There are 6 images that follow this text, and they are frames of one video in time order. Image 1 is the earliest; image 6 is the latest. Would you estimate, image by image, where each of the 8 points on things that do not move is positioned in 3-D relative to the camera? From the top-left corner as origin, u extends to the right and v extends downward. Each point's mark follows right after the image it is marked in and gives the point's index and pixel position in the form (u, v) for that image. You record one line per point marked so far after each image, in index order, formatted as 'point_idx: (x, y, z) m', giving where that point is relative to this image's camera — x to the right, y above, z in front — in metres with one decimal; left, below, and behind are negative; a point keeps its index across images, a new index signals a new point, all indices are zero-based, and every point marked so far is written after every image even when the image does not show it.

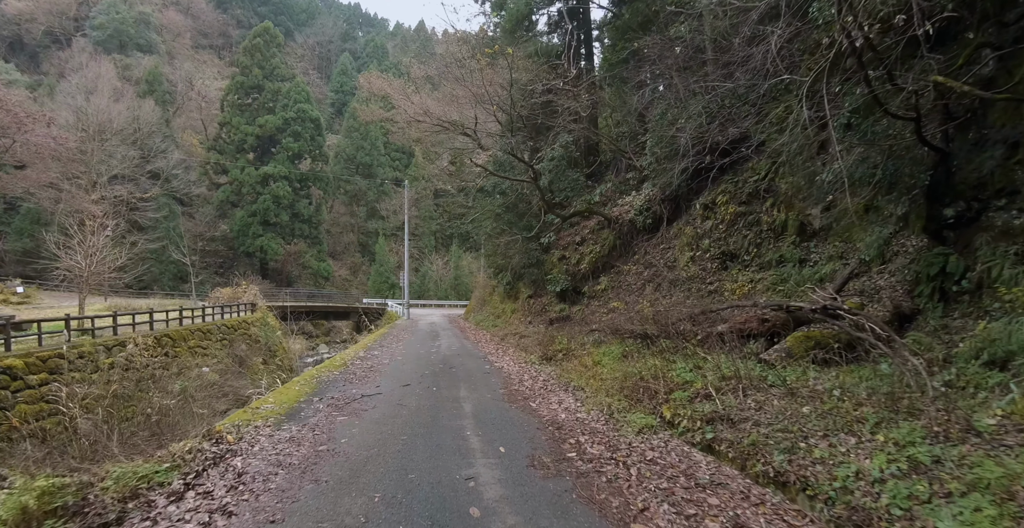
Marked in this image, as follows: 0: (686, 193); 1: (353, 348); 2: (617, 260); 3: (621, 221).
0: (+4.1, +1.7, +13.2) m
1: (-3.7, -1.9, +12.3) m
2: (+2.8, +0.1, +14.1) m
3: (+2.8, +1.1, +14.3) m
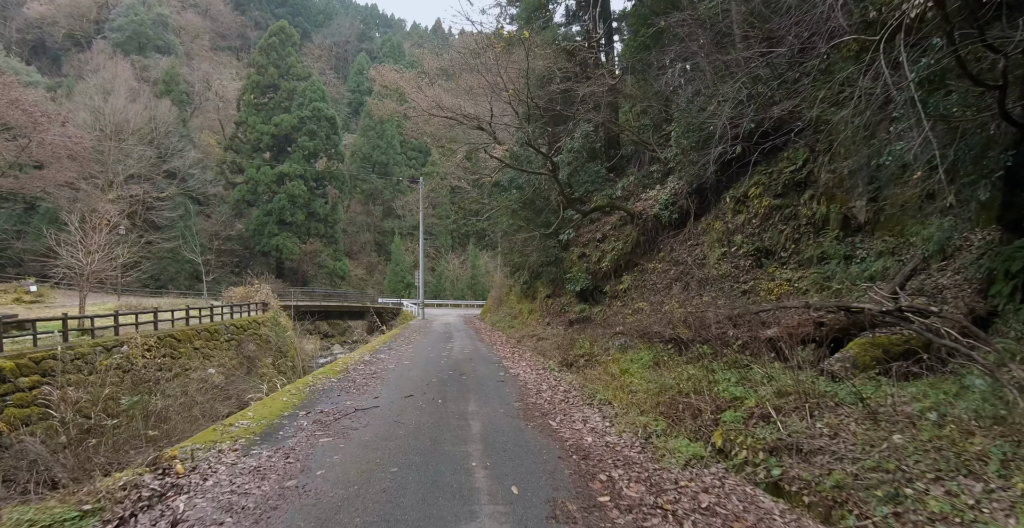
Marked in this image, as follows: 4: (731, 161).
0: (+4.5, +1.7, +12.3) m
1: (-3.3, -1.9, +11.6) m
2: (+3.2, +0.2, +13.3) m
3: (+3.3, +1.2, +13.4) m
4: (+4.7, +2.2, +12.1) m
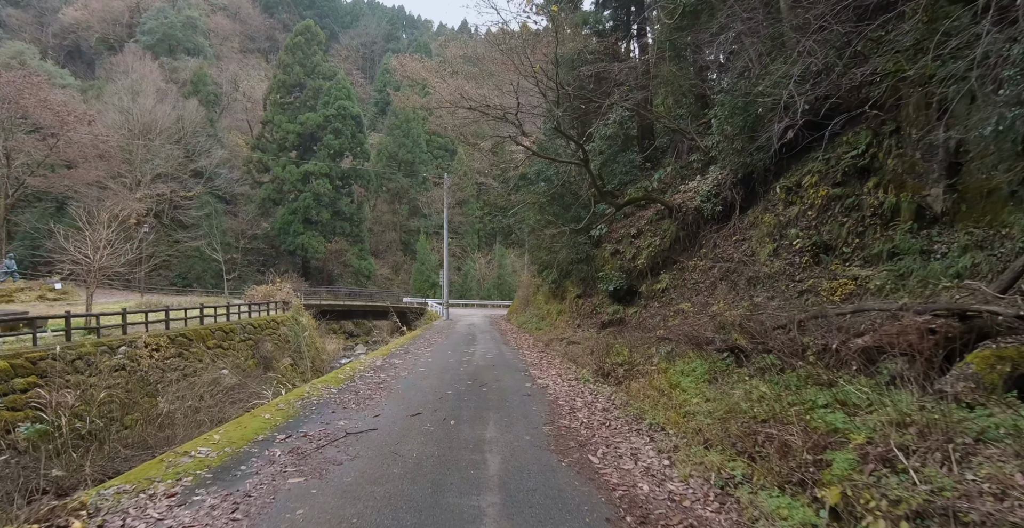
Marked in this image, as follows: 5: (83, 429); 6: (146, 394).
0: (+5.1, +1.8, +11.2) m
1: (-2.8, -1.8, +10.9) m
2: (+3.7, +0.2, +12.2) m
3: (+3.9, +1.2, +12.3) m
4: (+5.3, +2.3, +10.9) m
5: (-6.8, -2.6, +8.8) m
6: (-7.0, -2.5, +10.6) m
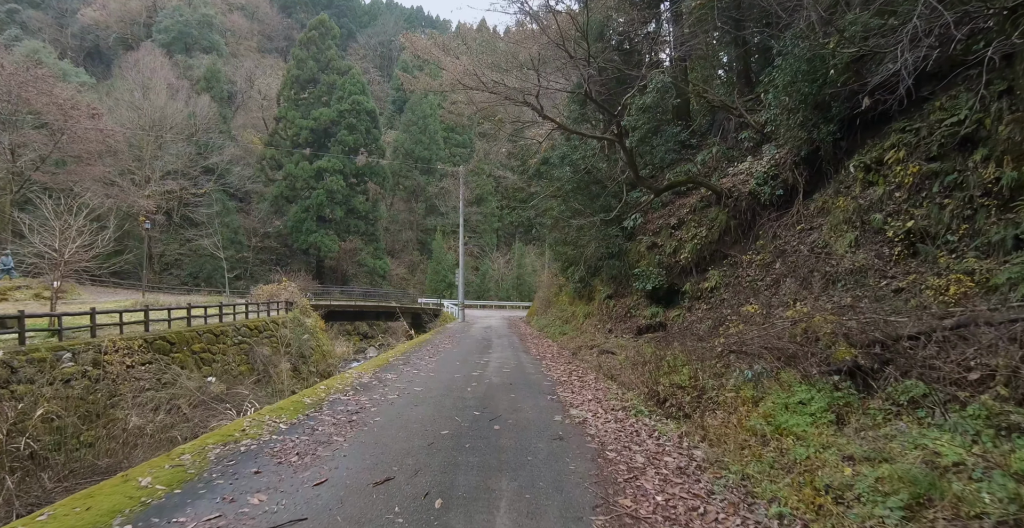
0: (+5.4, +1.9, +9.4) m
1: (-2.5, -1.7, +9.3) m
2: (+4.1, +0.3, +10.4) m
3: (+4.3, +1.3, +10.6) m
4: (+5.6, +2.4, +9.1) m
5: (-6.5, -2.5, +7.4) m
6: (-6.7, -2.4, +9.2) m
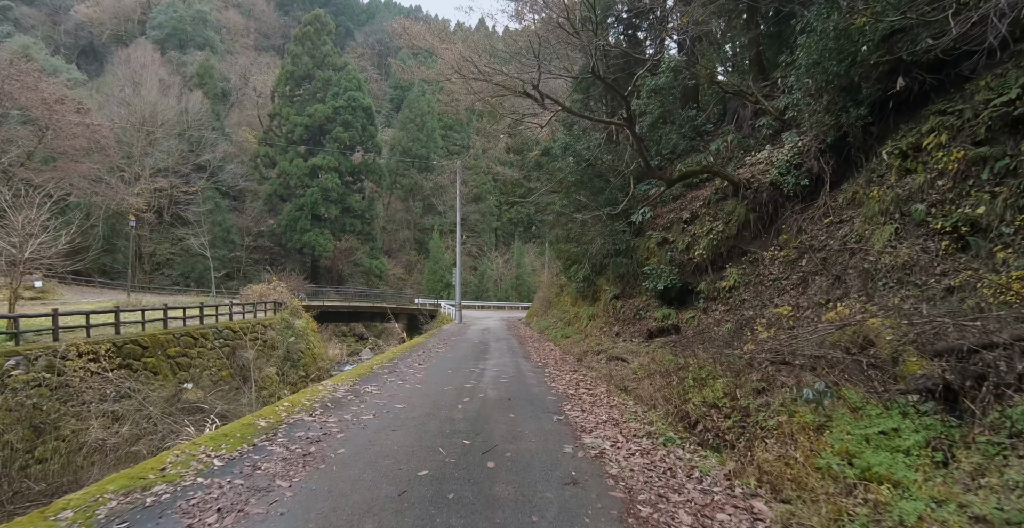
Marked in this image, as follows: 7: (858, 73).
0: (+5.4, +1.9, +8.6) m
1: (-2.5, -1.7, +8.5) m
2: (+4.1, +0.4, +9.6) m
3: (+4.2, +1.4, +9.8) m
4: (+5.6, +2.4, +8.3) m
5: (-6.5, -2.5, +6.5) m
6: (-6.7, -2.3, +8.4) m
7: (+5.2, +2.8, +8.2) m
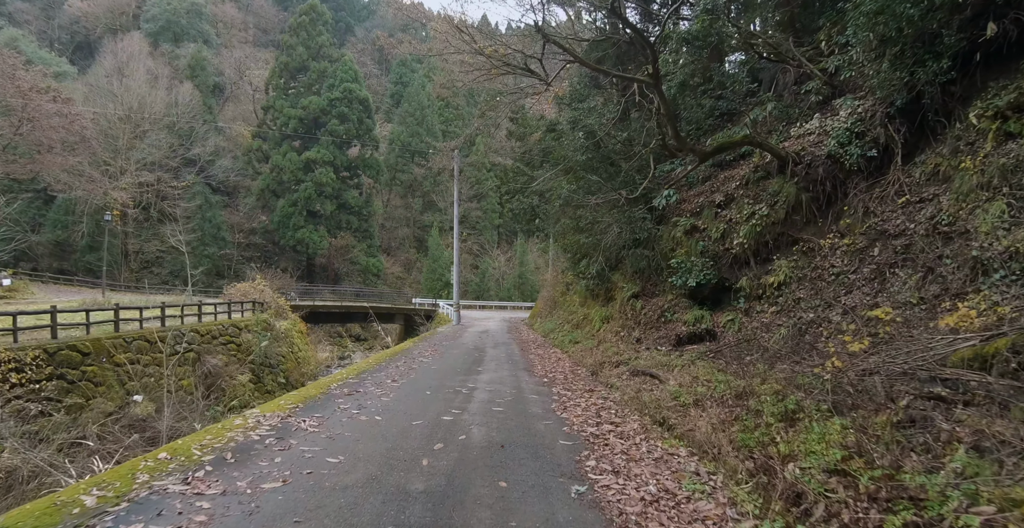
0: (+5.4, +2.0, +7.0) m
1: (-2.5, -1.6, +7.0) m
2: (+4.1, +0.5, +8.0) m
3: (+4.2, +1.5, +8.2) m
4: (+5.6, +2.6, +6.7) m
5: (-6.6, -2.3, +5.0) m
6: (-6.7, -2.2, +6.8) m
7: (+5.1, +3.0, +6.6) m
